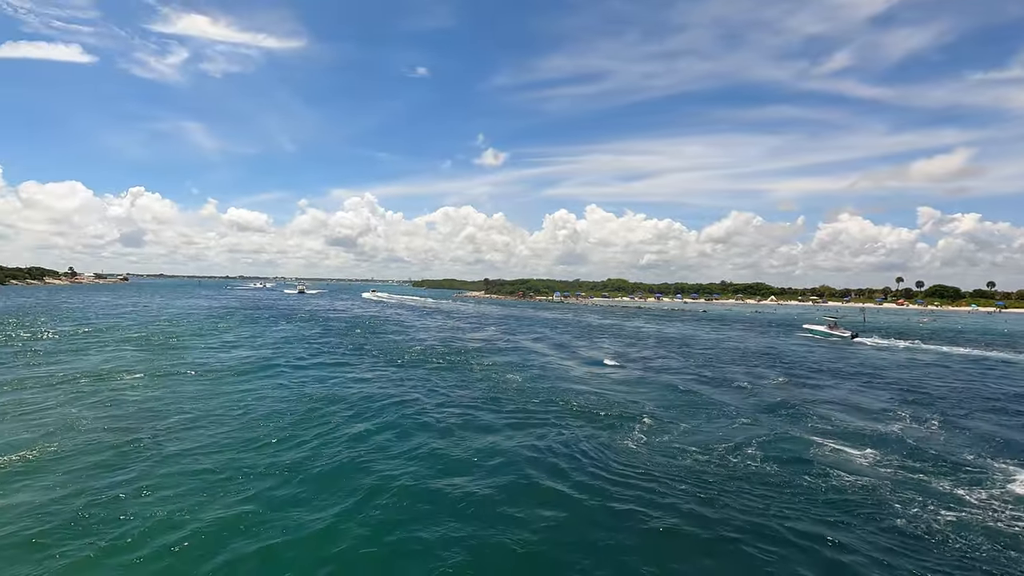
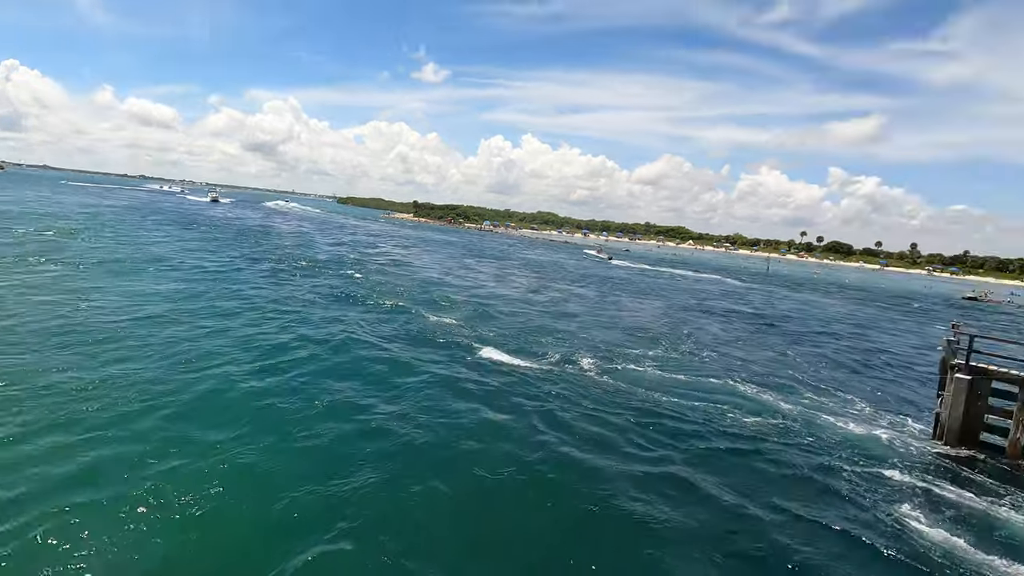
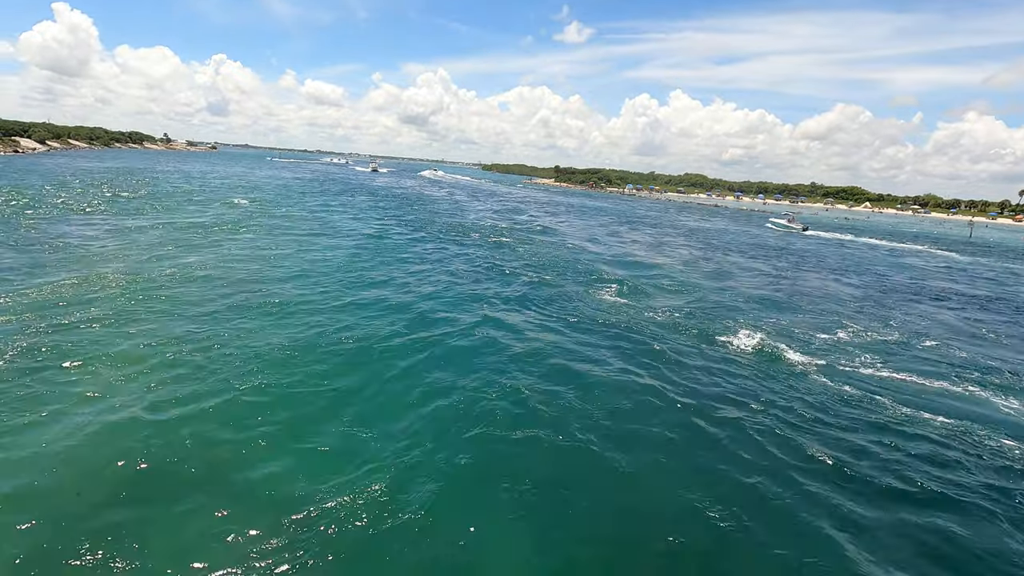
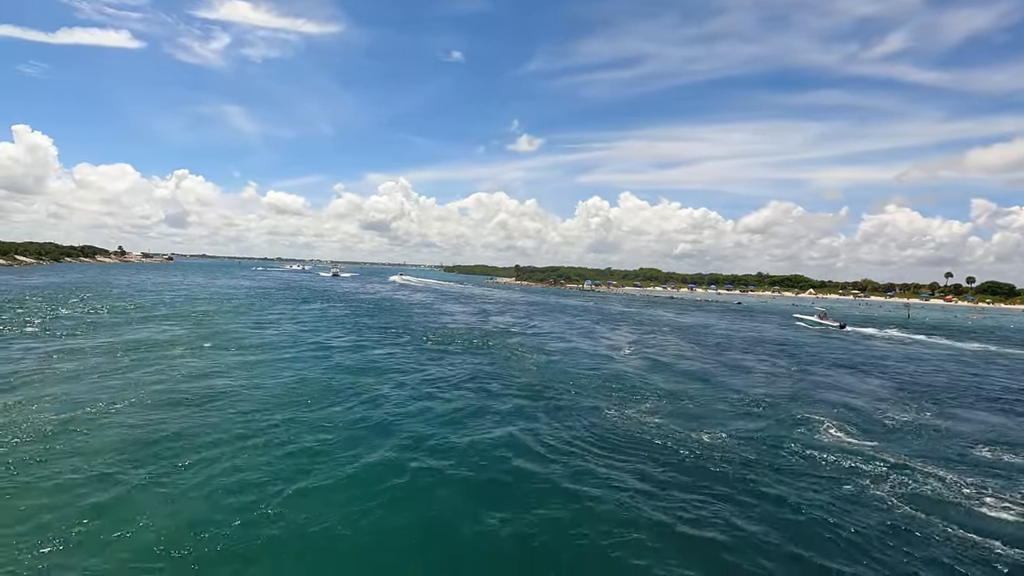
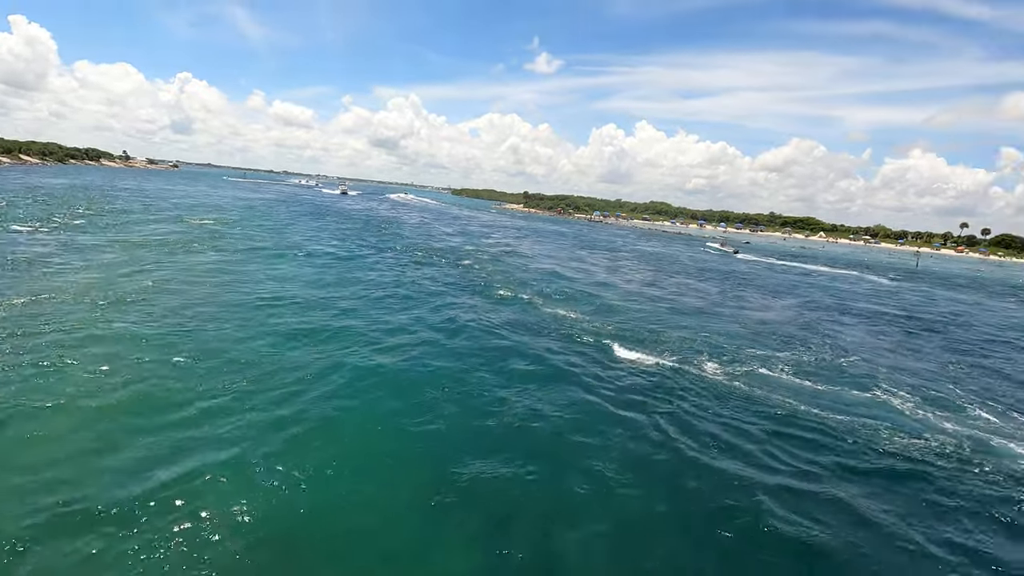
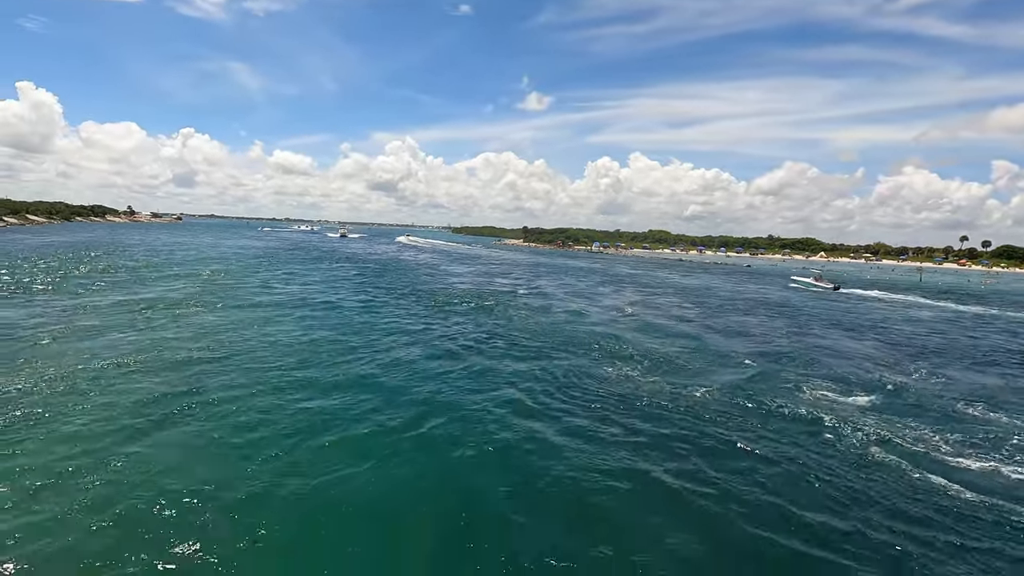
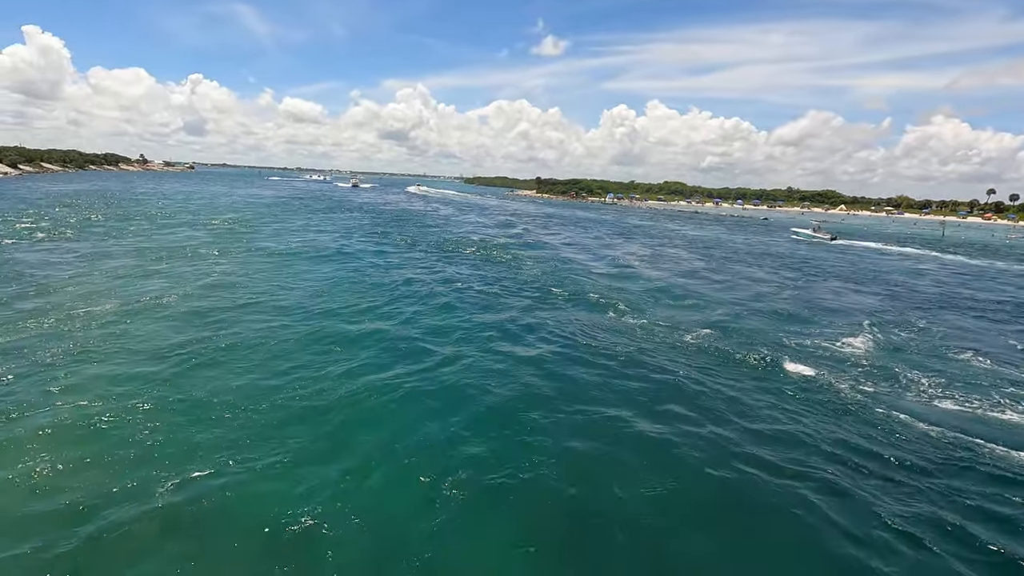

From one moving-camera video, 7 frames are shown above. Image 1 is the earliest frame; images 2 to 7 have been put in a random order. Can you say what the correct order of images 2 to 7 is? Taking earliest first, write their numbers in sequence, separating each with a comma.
4, 6, 7, 3, 5, 2
